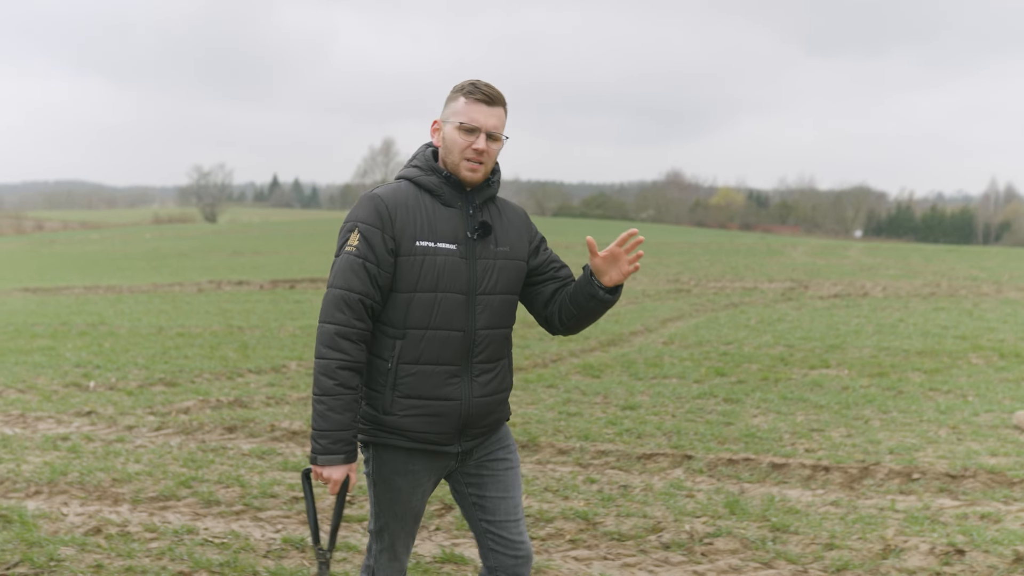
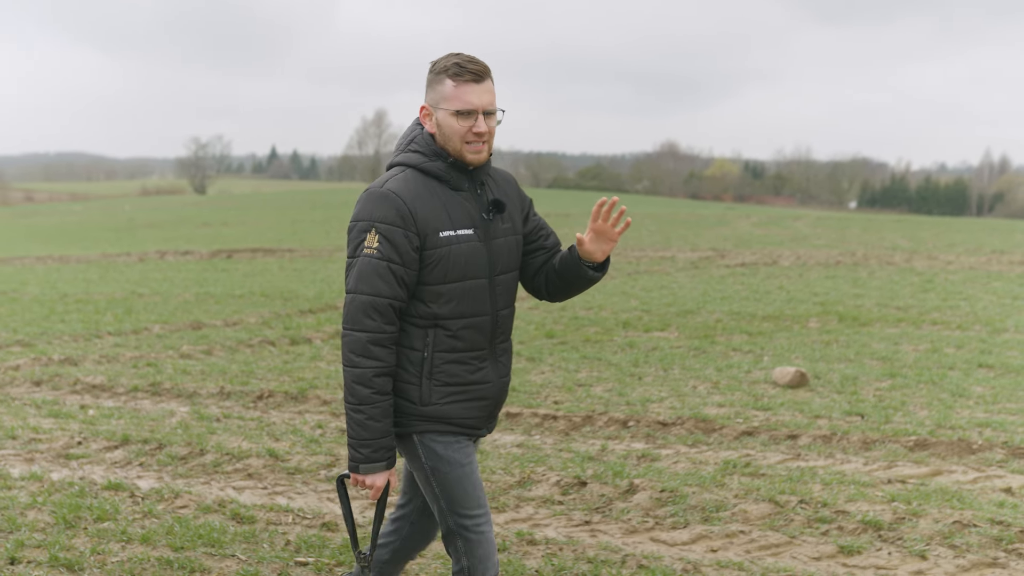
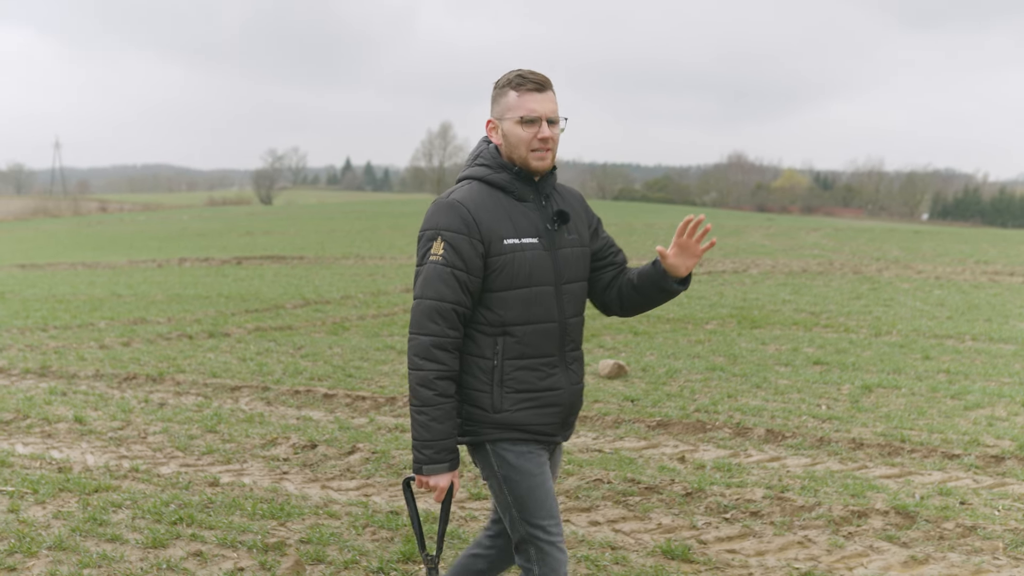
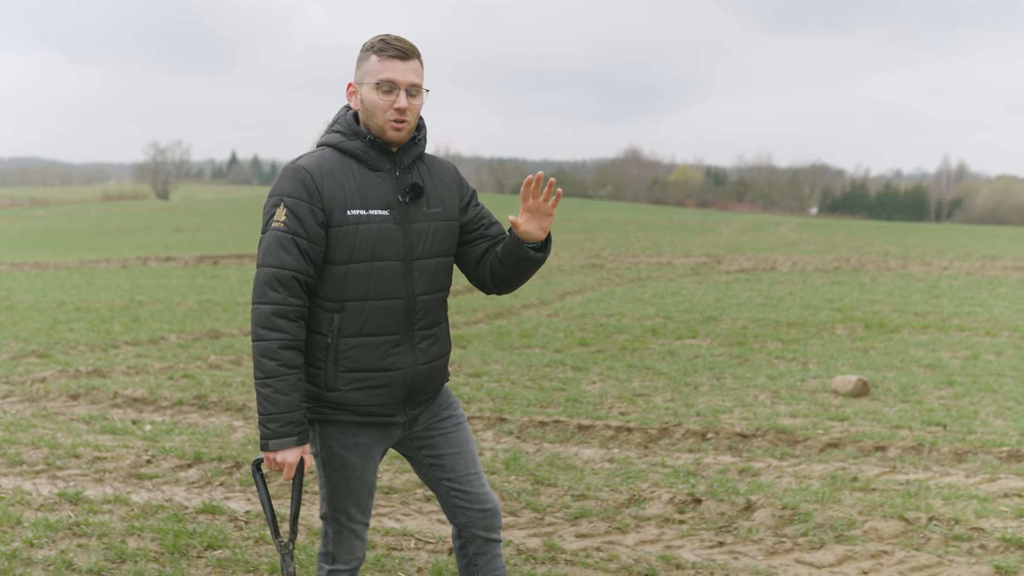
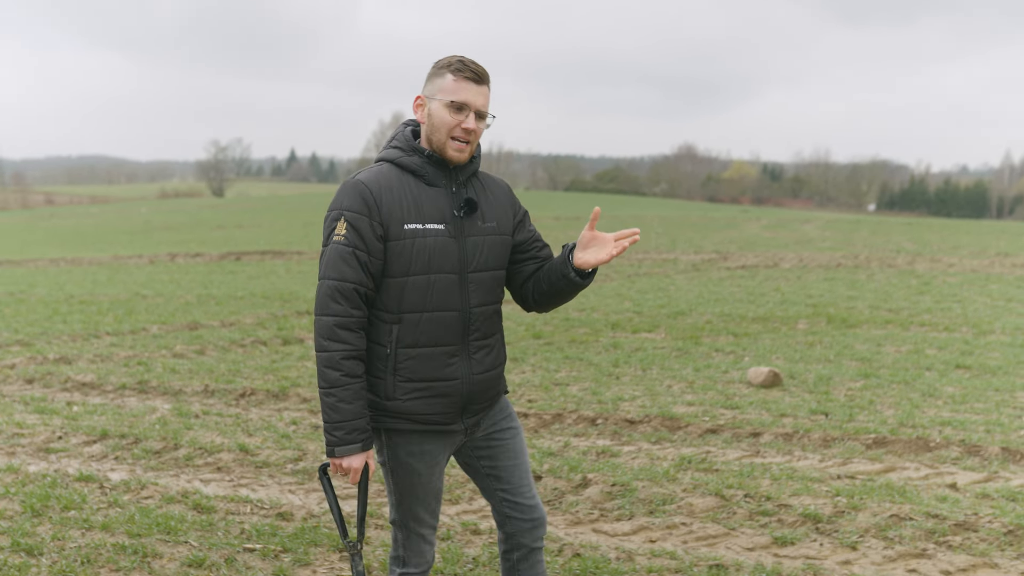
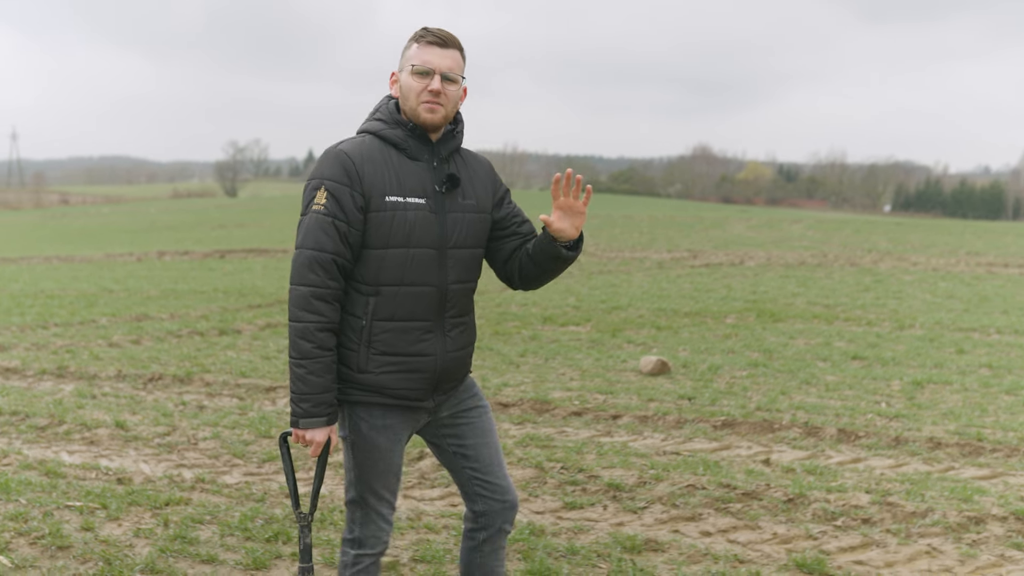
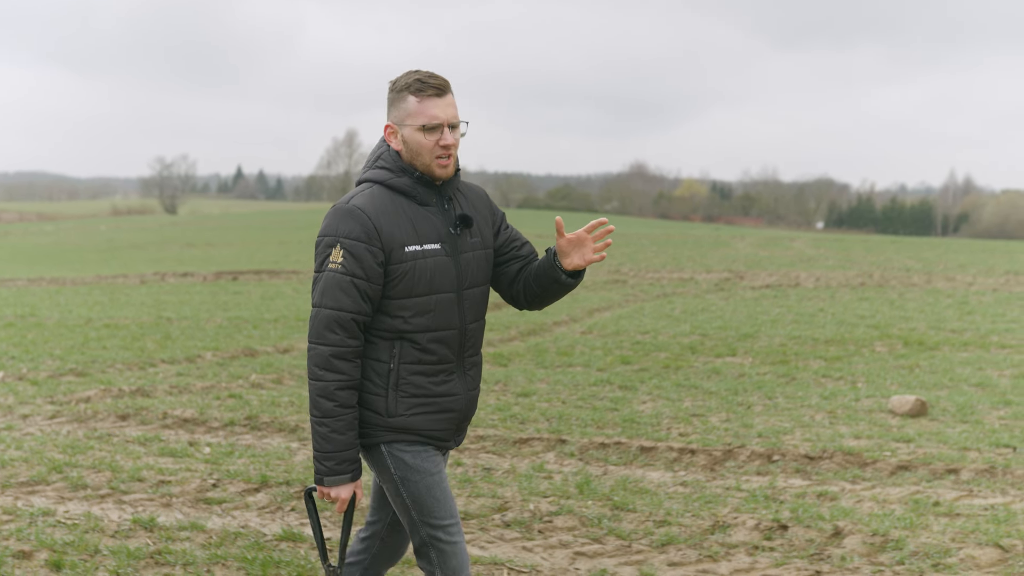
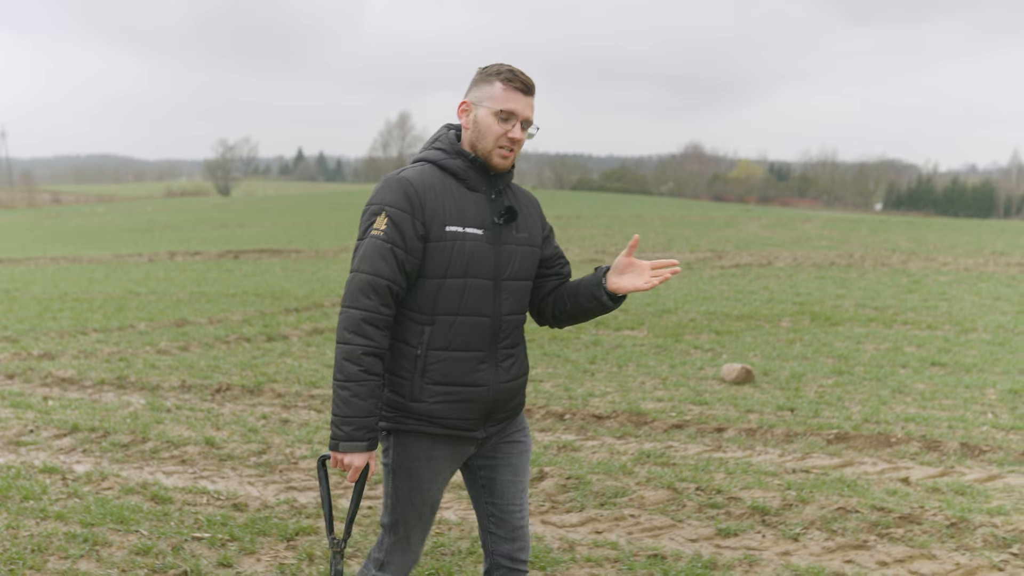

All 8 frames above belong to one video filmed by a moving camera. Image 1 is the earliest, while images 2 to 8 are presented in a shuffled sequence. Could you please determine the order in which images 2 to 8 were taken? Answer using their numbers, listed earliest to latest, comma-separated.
7, 4, 2, 5, 8, 6, 3
